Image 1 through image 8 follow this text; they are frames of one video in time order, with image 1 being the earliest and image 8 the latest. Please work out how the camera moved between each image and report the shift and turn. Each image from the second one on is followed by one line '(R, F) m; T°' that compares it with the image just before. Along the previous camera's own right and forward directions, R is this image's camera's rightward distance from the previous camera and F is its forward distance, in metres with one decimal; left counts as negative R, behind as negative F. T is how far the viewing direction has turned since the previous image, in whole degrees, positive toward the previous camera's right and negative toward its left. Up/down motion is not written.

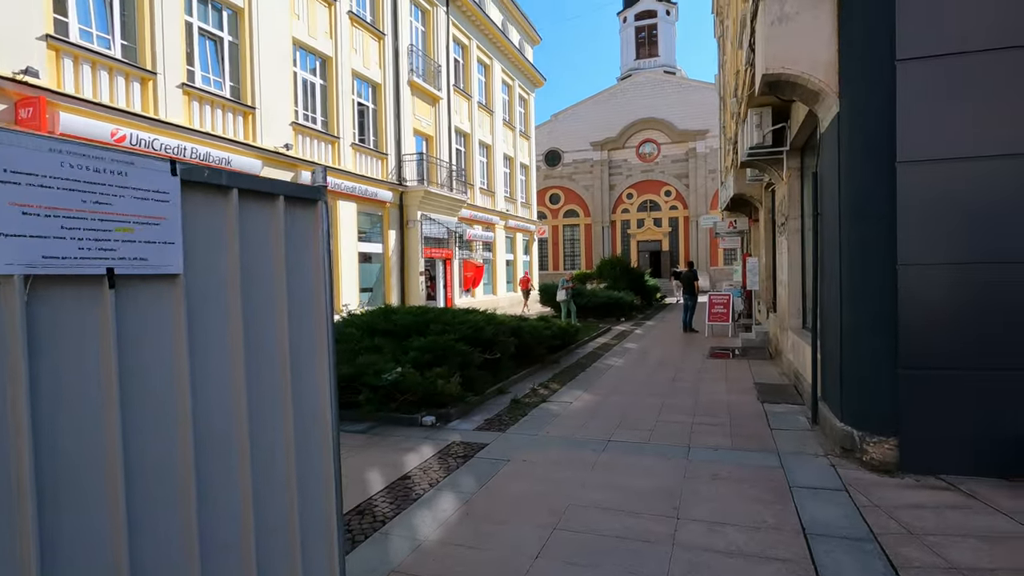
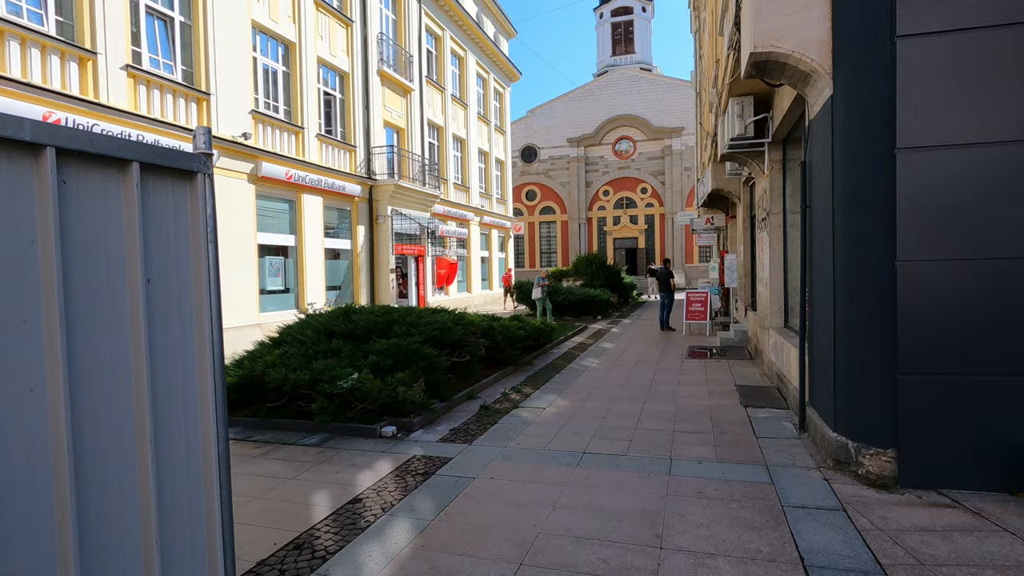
(+0.1, +0.5) m; +2°
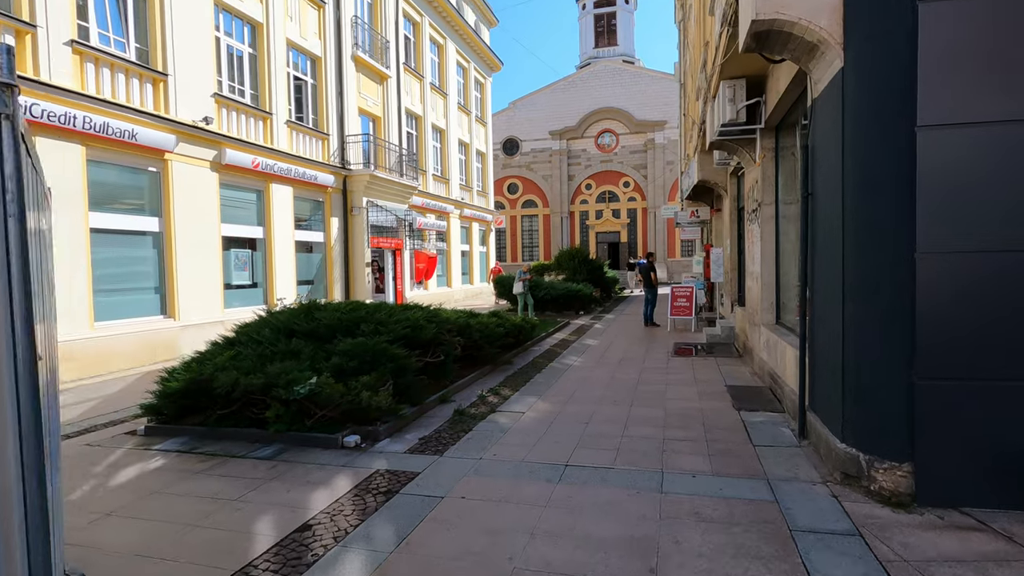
(+0.1, +0.5) m; +2°
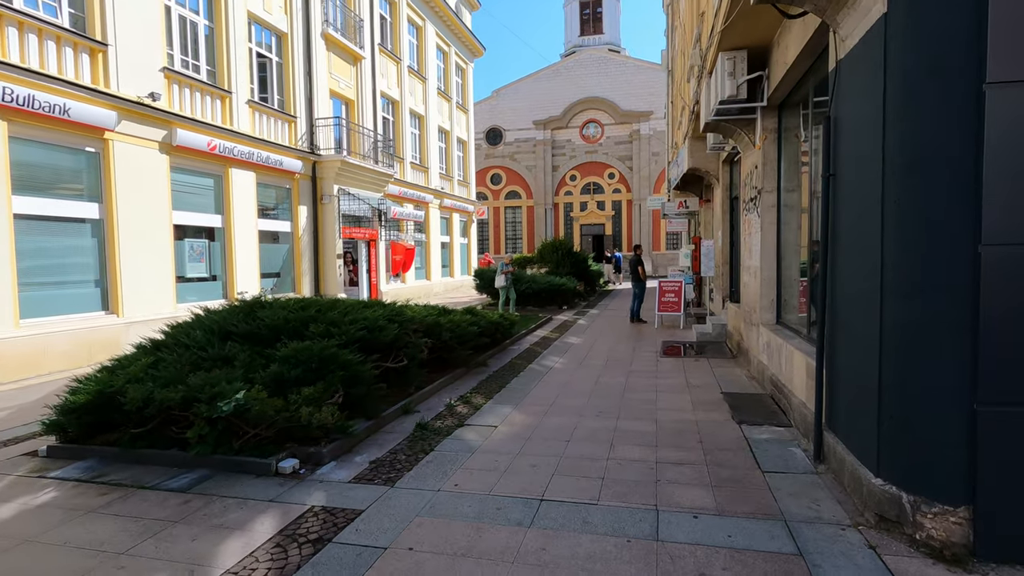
(+0.1, +0.8) m; +2°
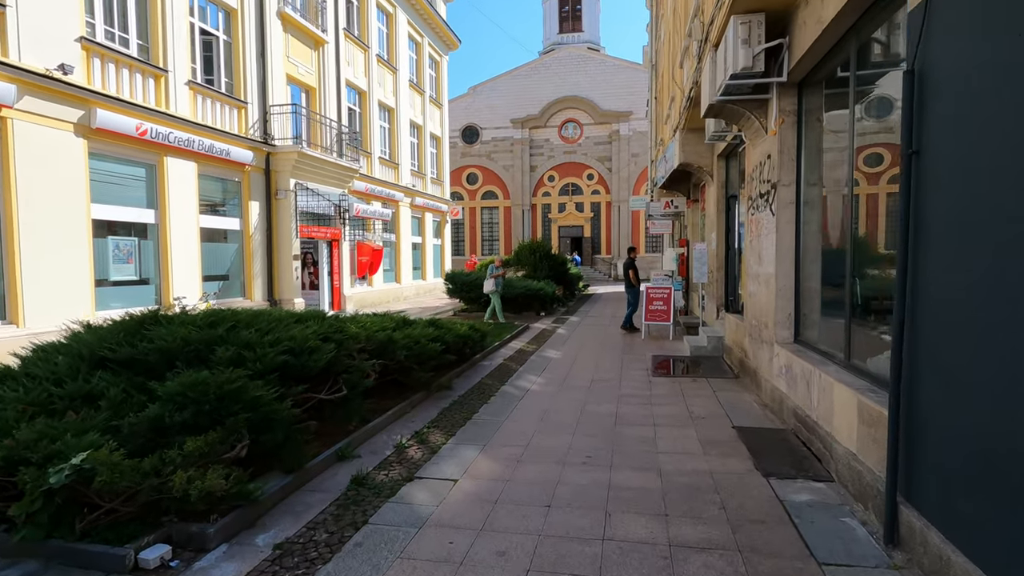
(+0.1, +1.3) m; +2°
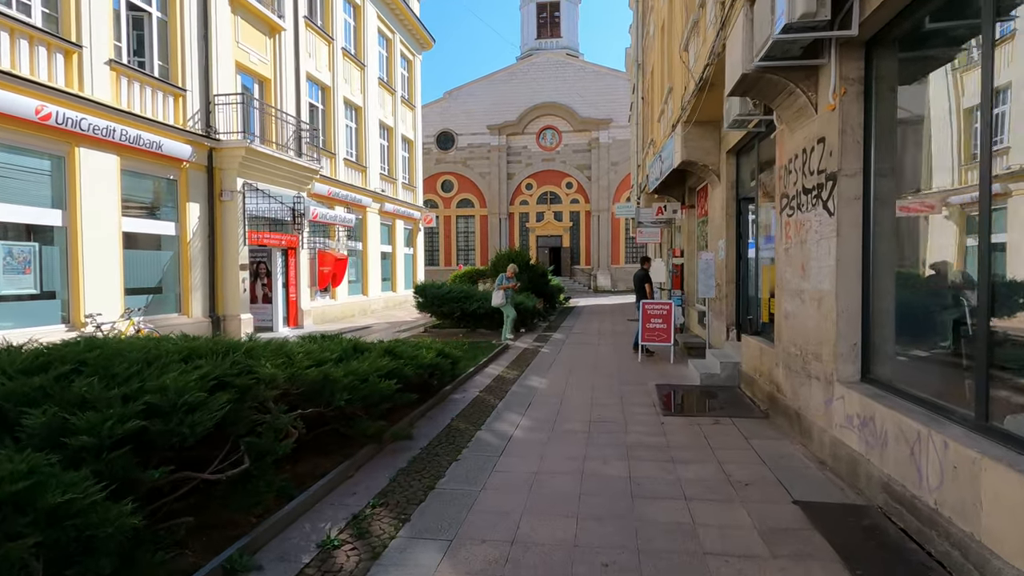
(0.0, +1.6) m; +3°
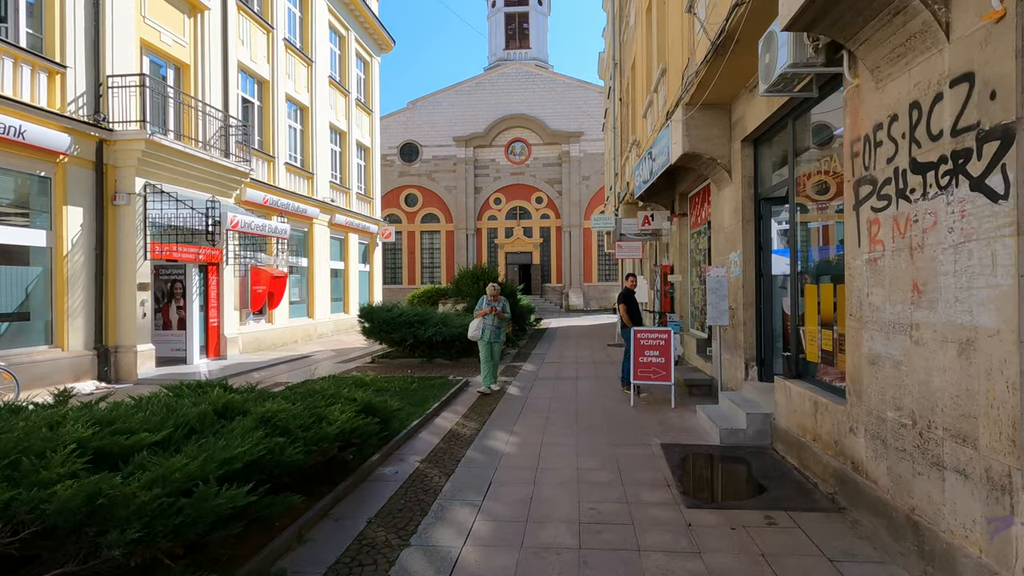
(+0.2, +2.1) m; +3°
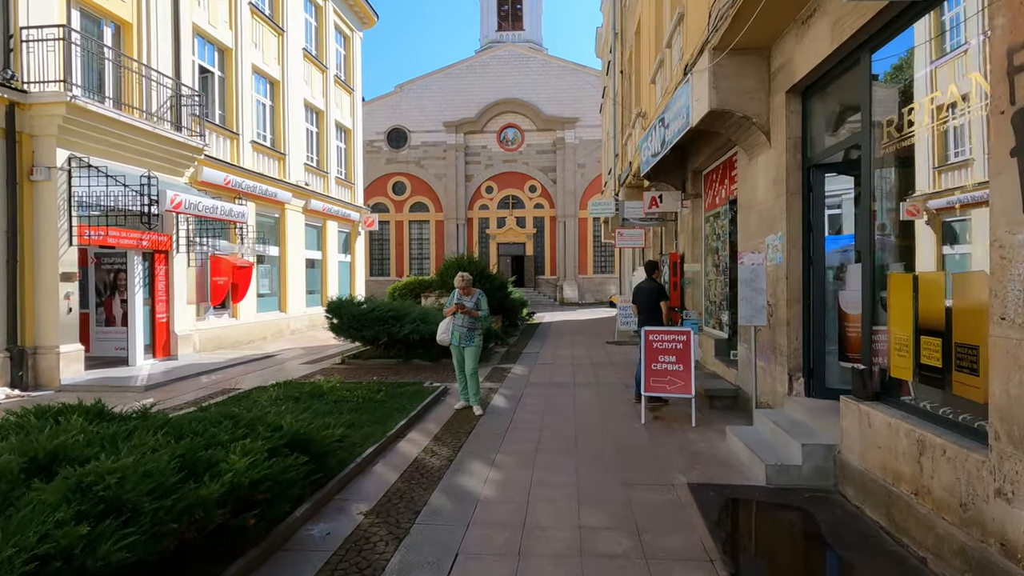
(+0.1, +1.5) m; +1°
